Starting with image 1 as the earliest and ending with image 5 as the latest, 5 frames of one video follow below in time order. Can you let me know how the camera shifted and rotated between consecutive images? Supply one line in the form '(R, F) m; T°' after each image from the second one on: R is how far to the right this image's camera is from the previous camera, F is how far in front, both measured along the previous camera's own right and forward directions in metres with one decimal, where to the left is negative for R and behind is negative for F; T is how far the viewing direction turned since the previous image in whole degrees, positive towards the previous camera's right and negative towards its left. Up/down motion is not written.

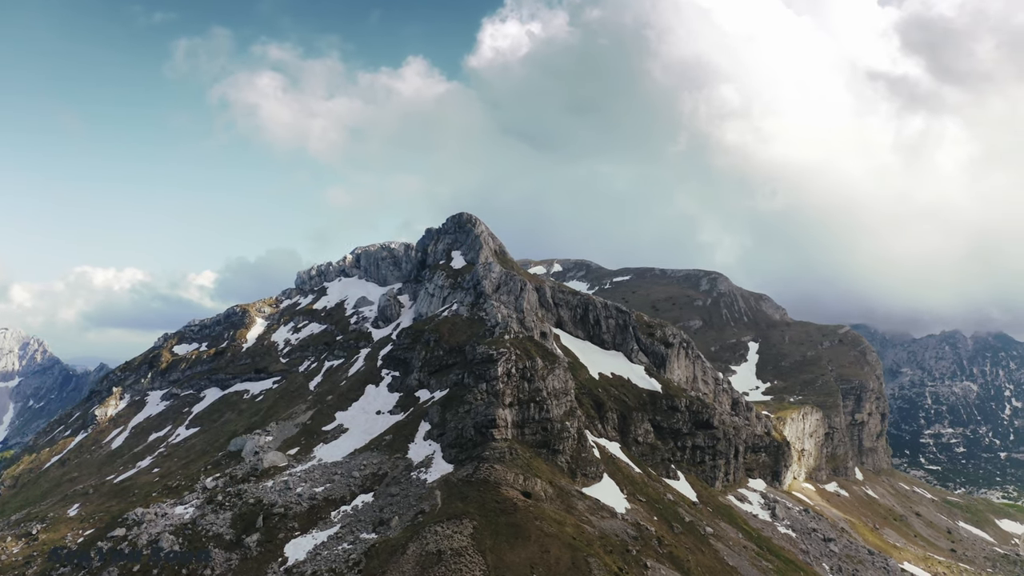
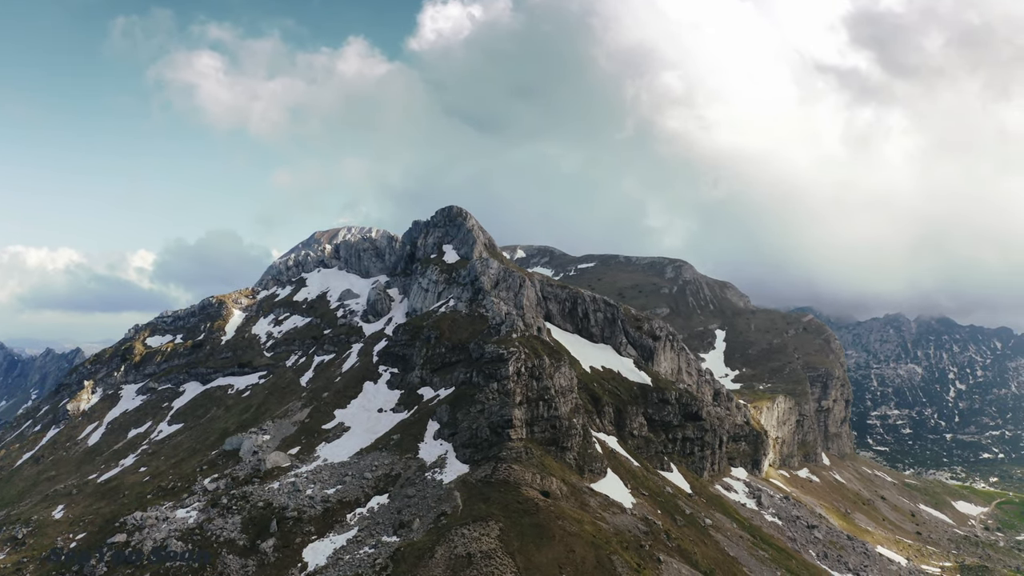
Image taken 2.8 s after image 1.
(-5.6, +0.4) m; +2°
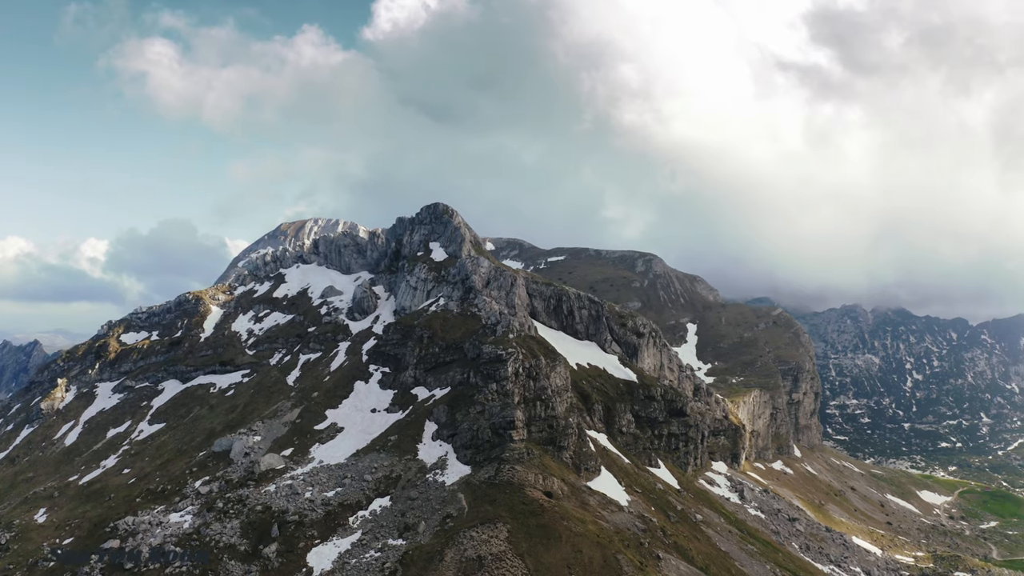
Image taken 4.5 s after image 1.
(-3.4, -0.2) m; +2°
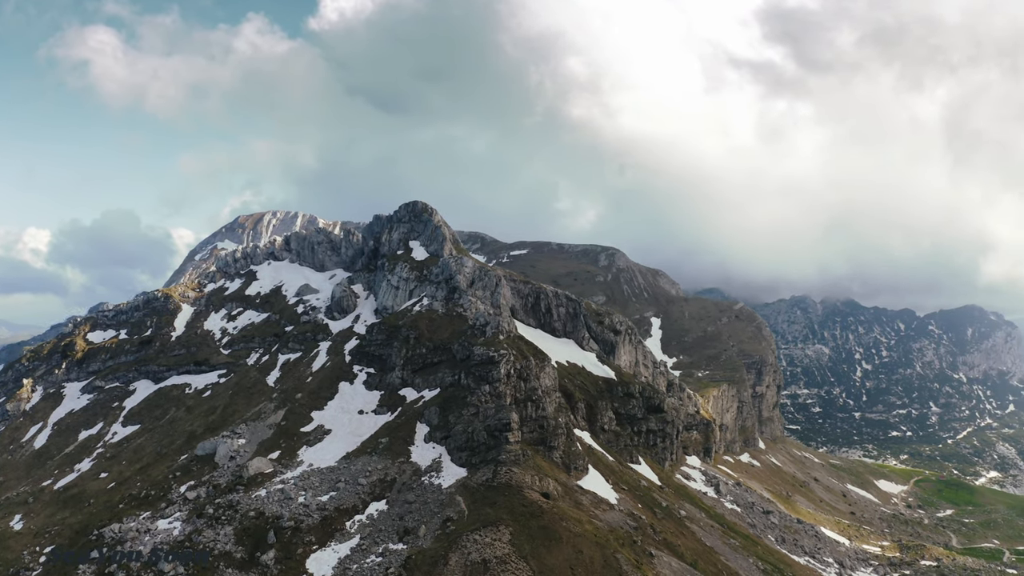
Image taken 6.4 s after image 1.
(-3.6, -0.6) m; +3°
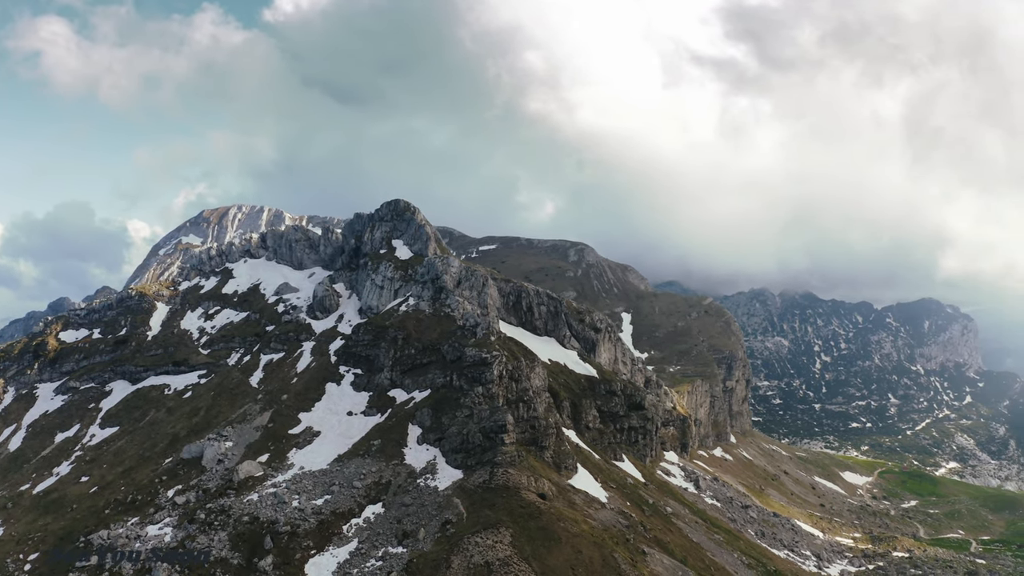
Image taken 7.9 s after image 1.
(-2.9, -0.8) m; +3°
